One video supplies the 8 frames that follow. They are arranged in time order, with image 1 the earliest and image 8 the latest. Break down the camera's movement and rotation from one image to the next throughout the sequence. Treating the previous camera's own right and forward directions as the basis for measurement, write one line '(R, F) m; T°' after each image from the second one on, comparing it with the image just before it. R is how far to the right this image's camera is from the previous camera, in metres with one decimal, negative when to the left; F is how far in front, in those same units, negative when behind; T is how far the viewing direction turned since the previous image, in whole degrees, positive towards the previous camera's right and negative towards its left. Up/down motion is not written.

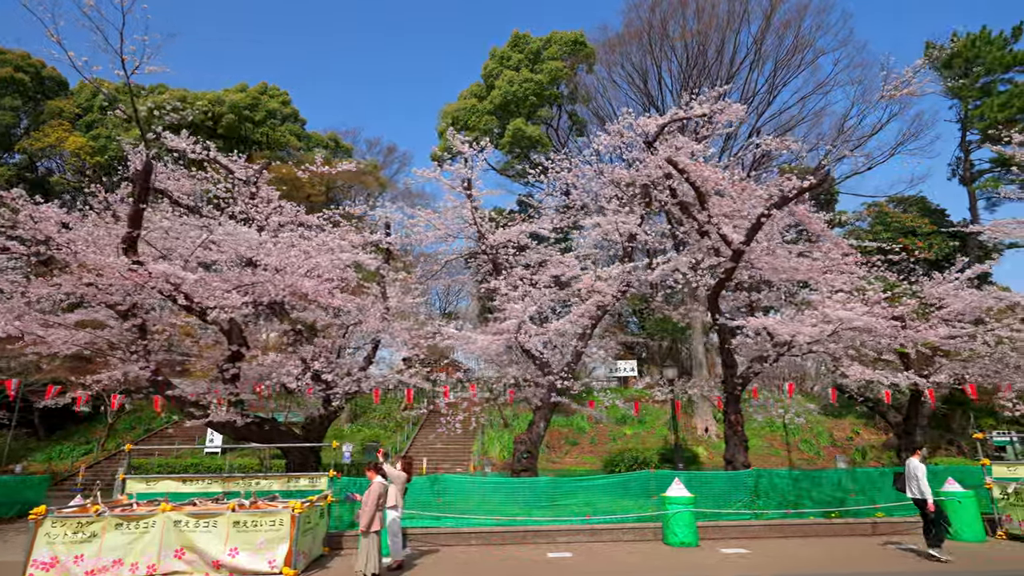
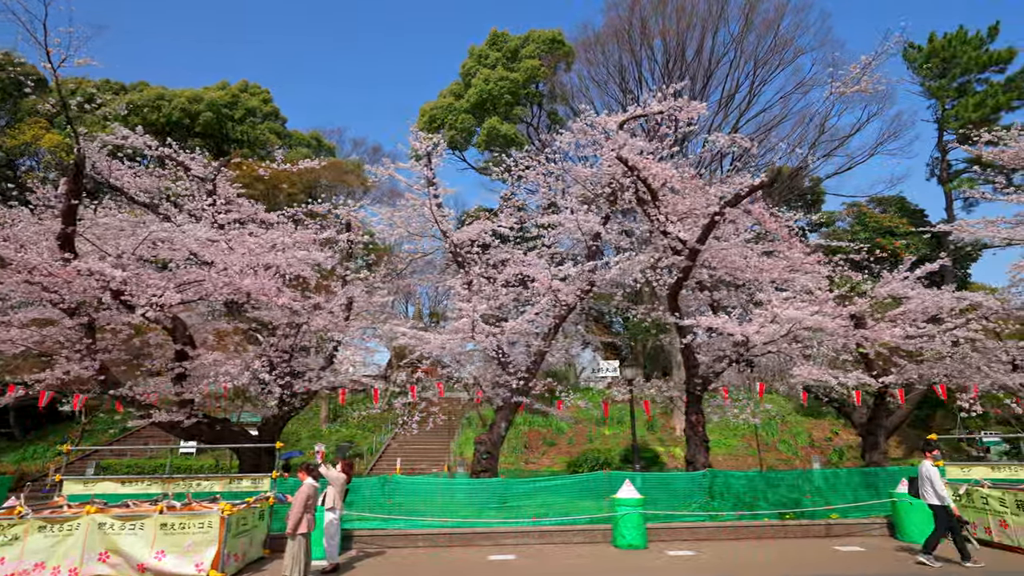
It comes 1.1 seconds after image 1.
(+0.6, +0.1) m; 0°
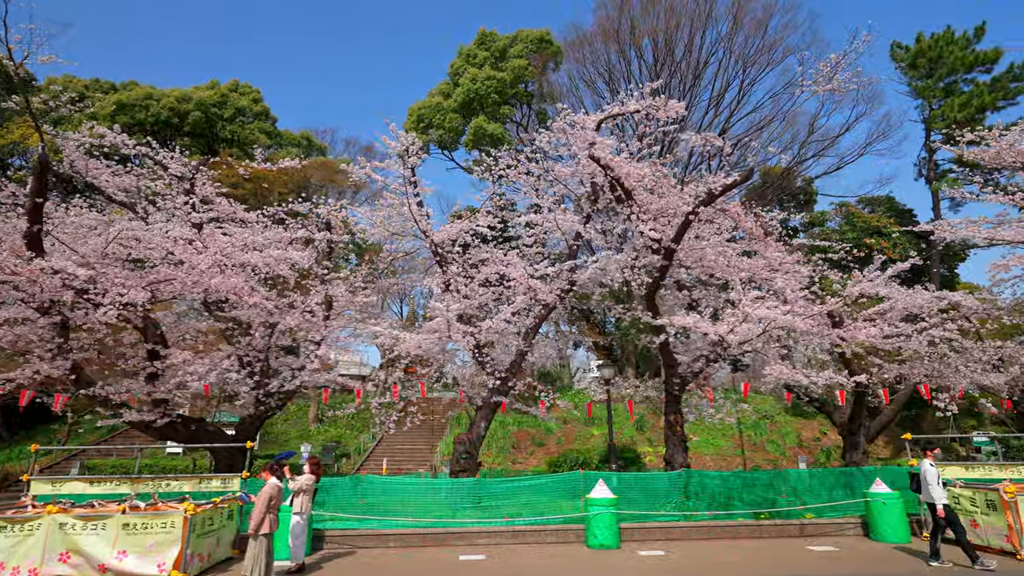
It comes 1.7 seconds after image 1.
(+0.3, 0.0) m; 0°
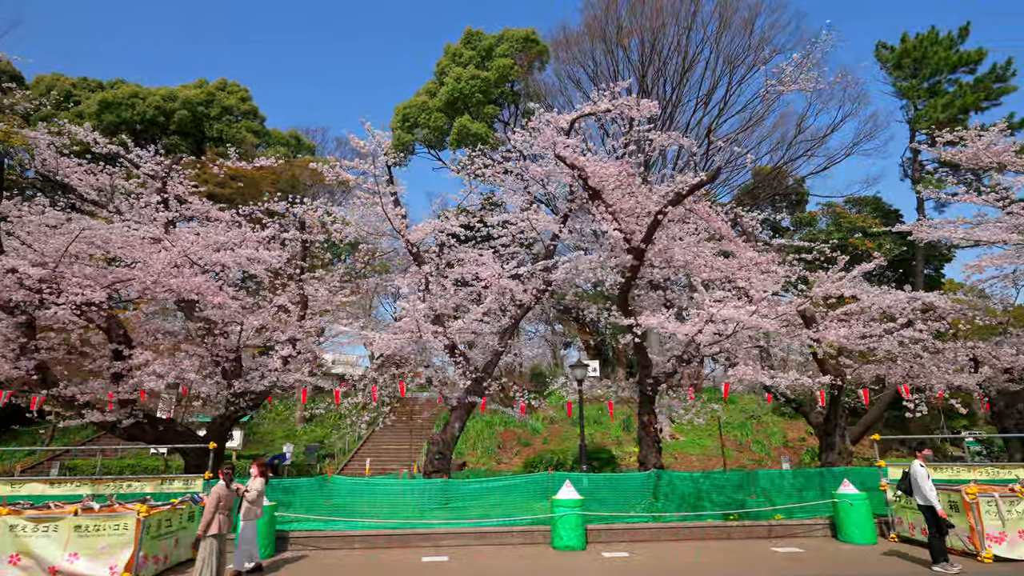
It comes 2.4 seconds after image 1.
(+0.4, 0.0) m; 0°
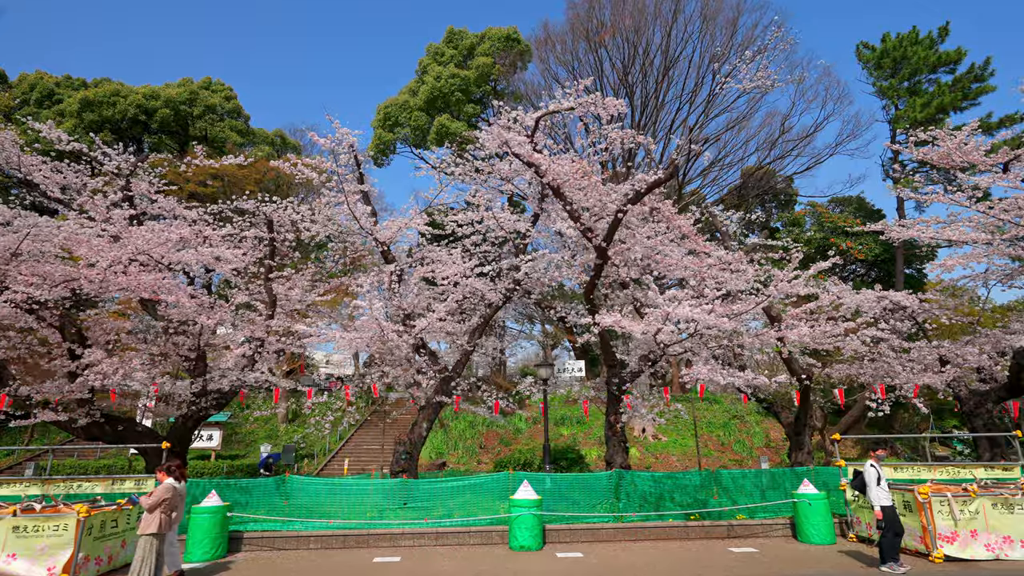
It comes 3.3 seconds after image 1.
(+0.5, +0.1) m; 0°
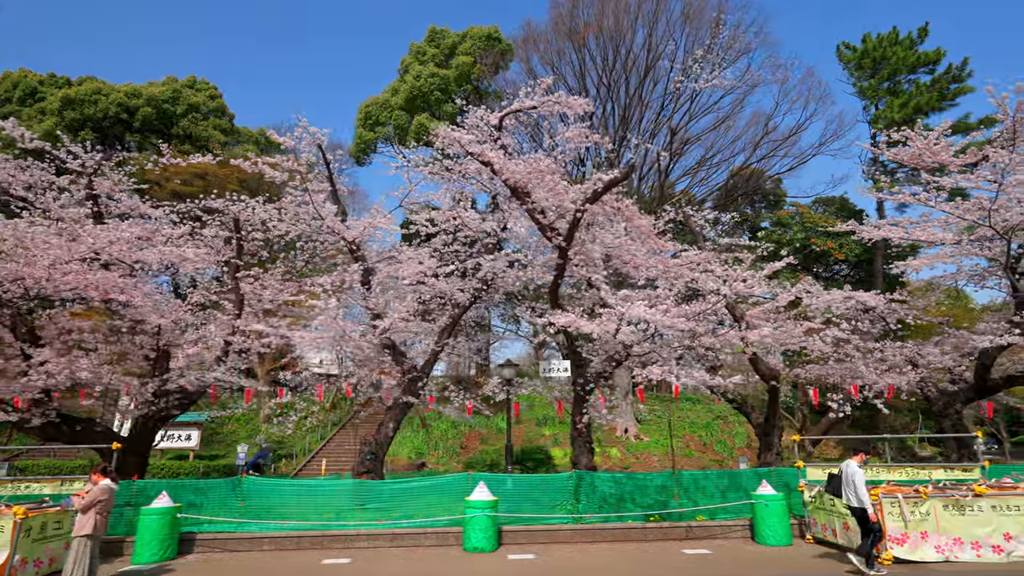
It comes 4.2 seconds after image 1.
(+0.5, +0.1) m; 0°
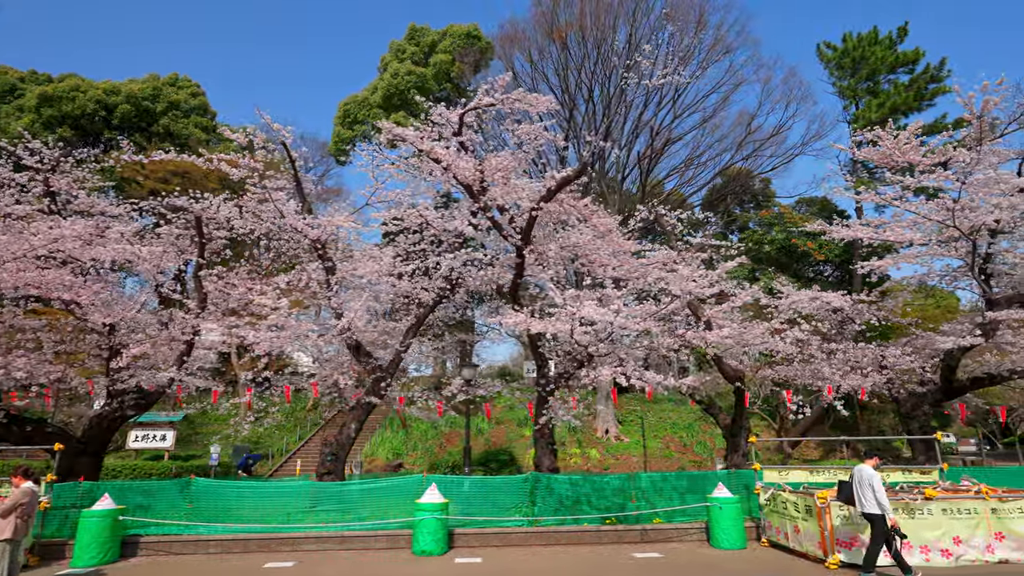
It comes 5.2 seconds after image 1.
(+0.6, +0.1) m; 0°
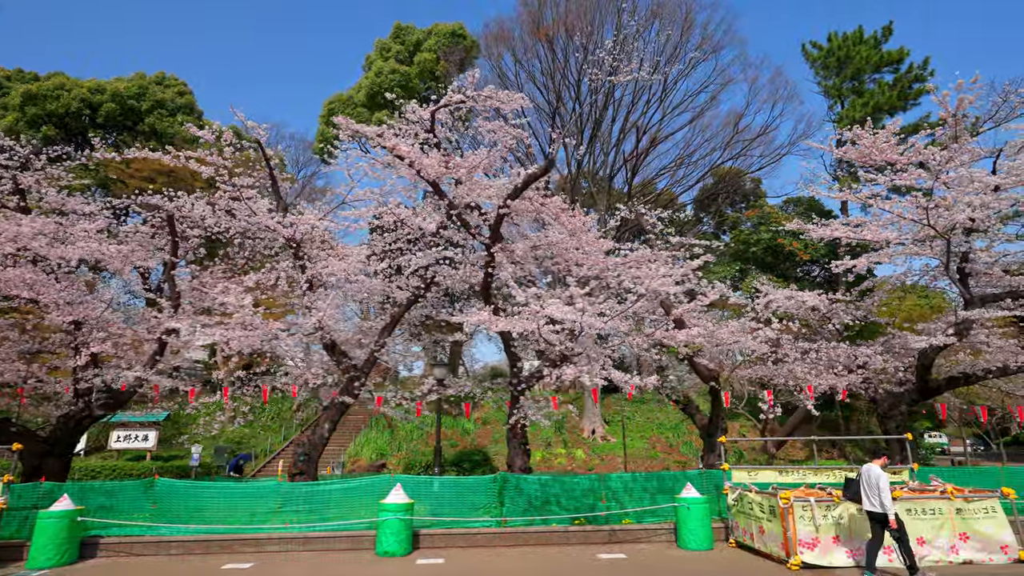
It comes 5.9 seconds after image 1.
(+0.4, +0.1) m; 0°
